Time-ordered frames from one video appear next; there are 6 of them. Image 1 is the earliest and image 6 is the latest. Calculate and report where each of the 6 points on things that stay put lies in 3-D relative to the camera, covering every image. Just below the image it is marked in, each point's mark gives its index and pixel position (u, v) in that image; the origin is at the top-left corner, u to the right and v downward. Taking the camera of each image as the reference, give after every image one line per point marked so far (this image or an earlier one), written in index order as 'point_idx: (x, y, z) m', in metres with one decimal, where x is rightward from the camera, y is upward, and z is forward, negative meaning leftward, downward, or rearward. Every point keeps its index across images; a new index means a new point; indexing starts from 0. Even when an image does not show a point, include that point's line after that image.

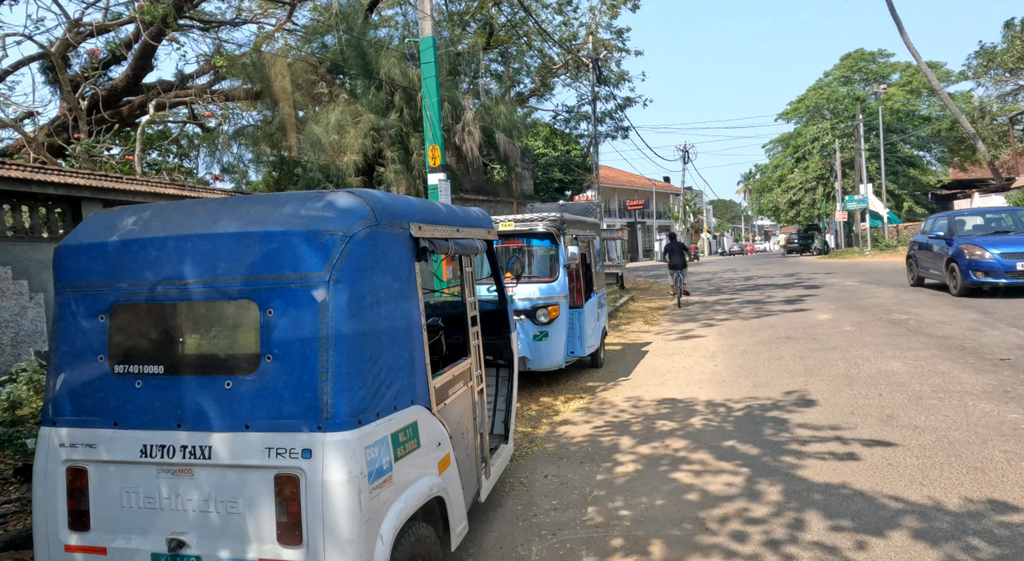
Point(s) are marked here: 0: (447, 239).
0: (-0.3, +0.2, +3.5) m
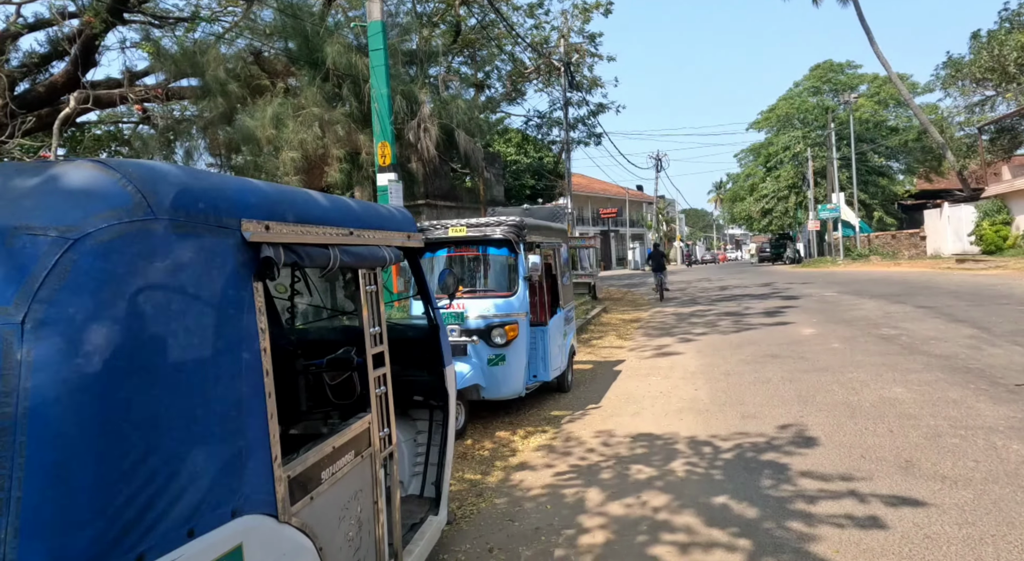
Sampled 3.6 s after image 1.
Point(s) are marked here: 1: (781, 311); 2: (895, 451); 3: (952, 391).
0: (-0.7, +0.1, +2.4) m
1: (+6.1, -0.7, +15.1) m
2: (+2.9, -1.3, +5.0) m
3: (+4.4, -1.1, +6.7) m
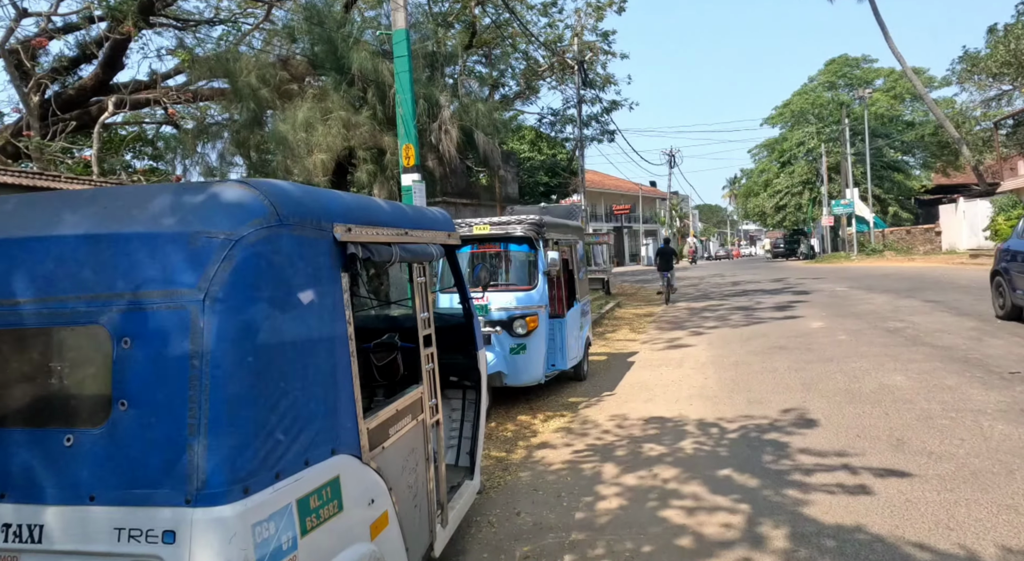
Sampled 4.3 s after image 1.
0: (-0.5, +0.2, +2.9) m
1: (+6.5, -0.6, +15.4) m
2: (+3.1, -1.2, +5.5) m
3: (+4.6, -1.0, +7.1) m
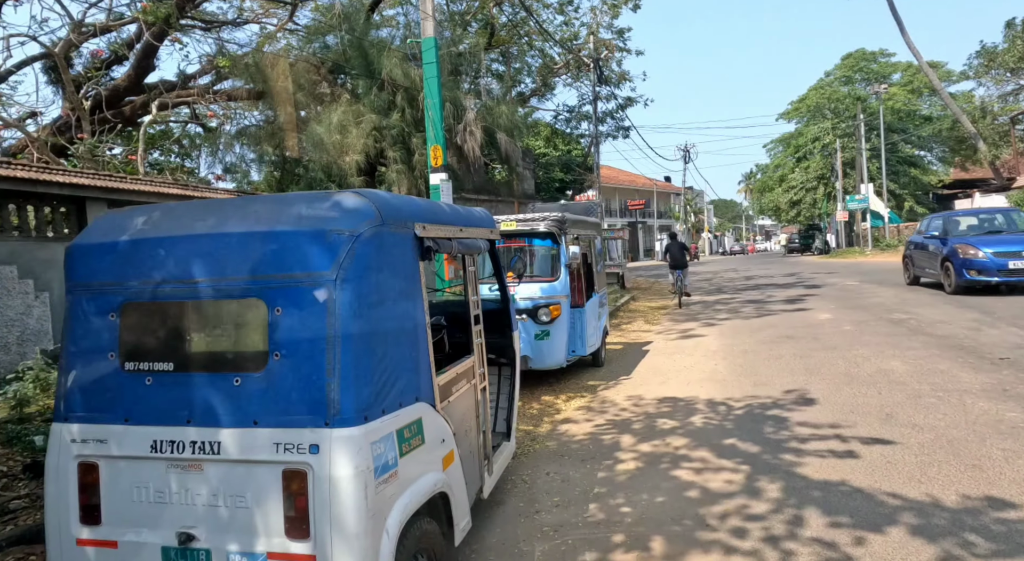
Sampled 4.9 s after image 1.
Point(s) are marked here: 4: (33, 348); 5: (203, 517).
0: (-0.3, +0.2, +3.5) m
1: (+6.9, -0.4, +15.9) m
2: (+3.3, -1.2, +6.1) m
3: (+4.9, -1.0, +7.7) m
4: (-4.9, -0.7, +6.8) m
5: (-1.2, -0.9, +2.5) m
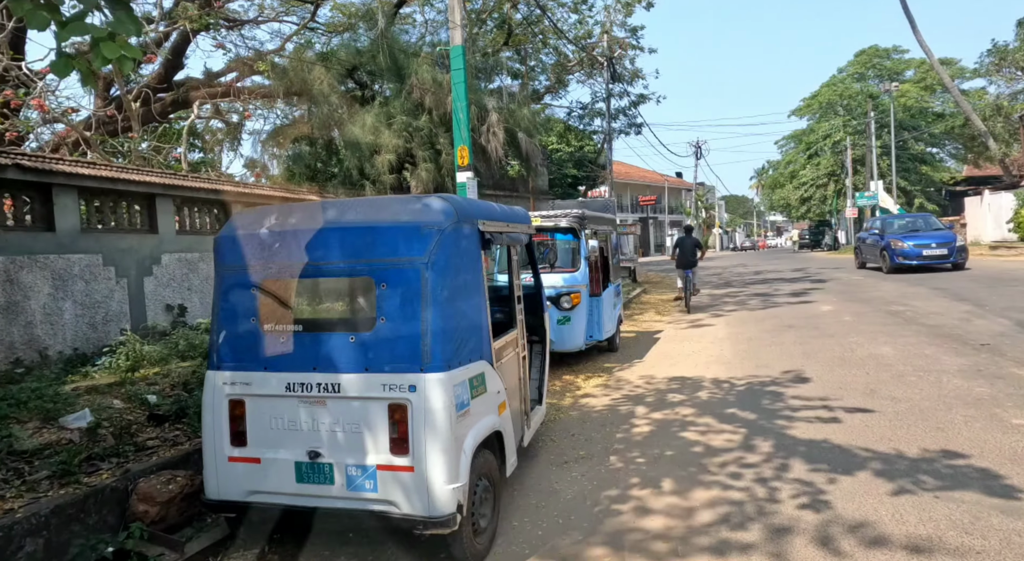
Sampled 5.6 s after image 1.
0: (-0.1, +0.3, +4.3) m
1: (+7.3, -0.3, +16.7) m
2: (+3.6, -1.1, +6.8) m
3: (+5.2, -0.9, +8.4) m
4: (-4.6, -0.5, +7.7) m
5: (-0.9, -0.8, +3.3) m
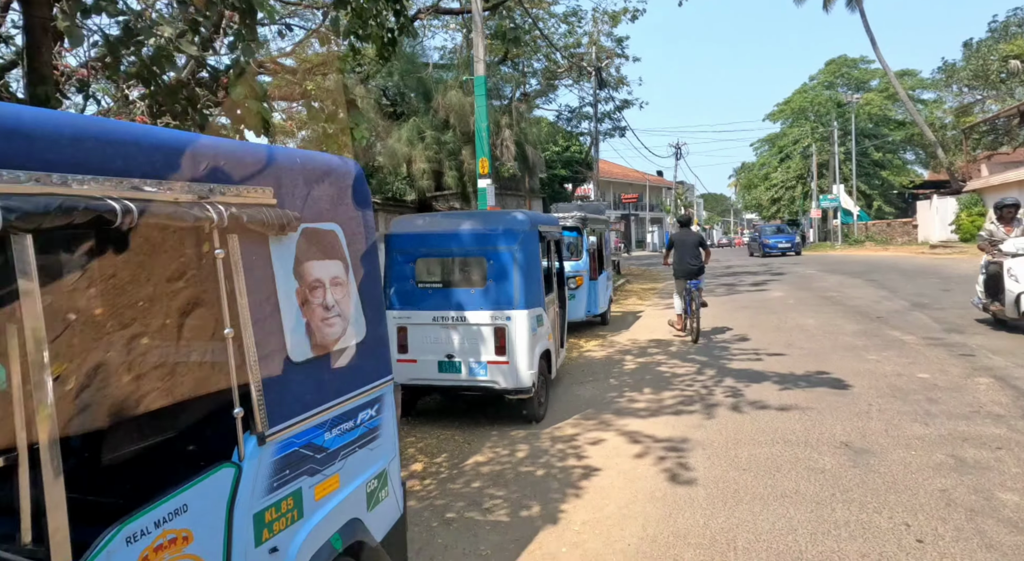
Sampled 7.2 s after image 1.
0: (+0.3, +0.5, +6.9) m
1: (+7.4, -0.1, +19.5) m
2: (+4.0, -0.9, +9.5) m
3: (+5.5, -0.7, +11.2) m
4: (-4.2, -0.3, +10.1) m
5: (-0.5, -0.6, +5.9) m
